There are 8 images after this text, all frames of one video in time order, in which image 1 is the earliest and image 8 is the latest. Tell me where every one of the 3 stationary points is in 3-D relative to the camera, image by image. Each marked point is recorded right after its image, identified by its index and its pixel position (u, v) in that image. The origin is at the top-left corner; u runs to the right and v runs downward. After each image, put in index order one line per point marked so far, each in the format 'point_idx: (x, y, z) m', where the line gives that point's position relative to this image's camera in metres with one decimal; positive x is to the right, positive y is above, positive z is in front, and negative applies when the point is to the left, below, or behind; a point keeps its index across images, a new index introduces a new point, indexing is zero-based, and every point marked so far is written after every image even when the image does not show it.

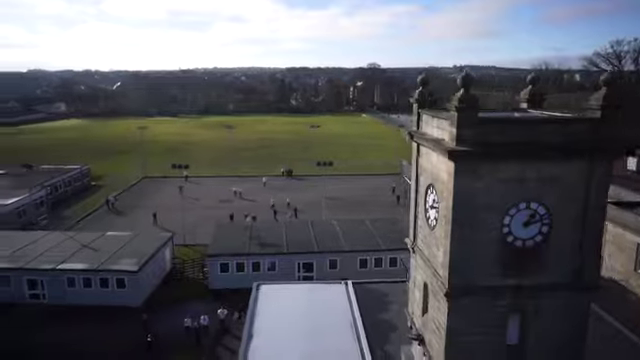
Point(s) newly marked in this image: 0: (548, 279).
0: (+3.8, -1.6, +7.6) m
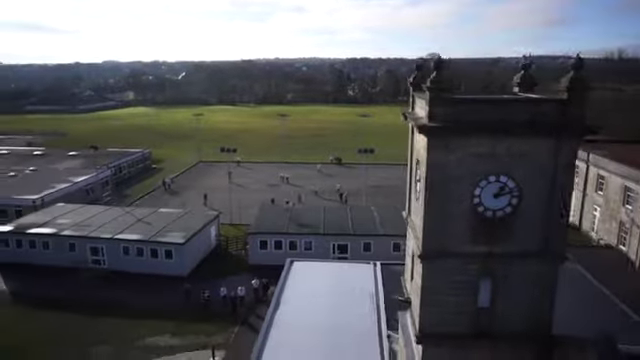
0: (+3.5, -1.2, +8.2) m
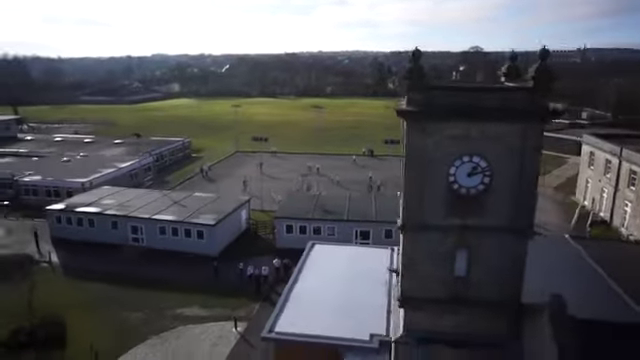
0: (+3.3, -0.8, +9.1) m
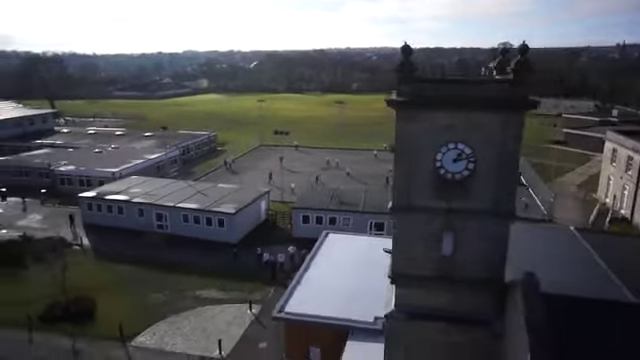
0: (+3.2, -0.5, +9.7) m
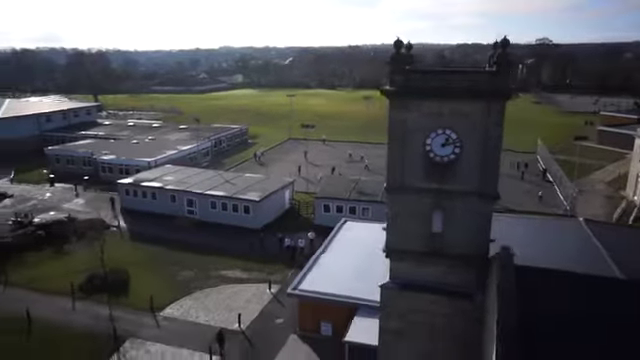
0: (+3.2, -0.1, +10.7) m
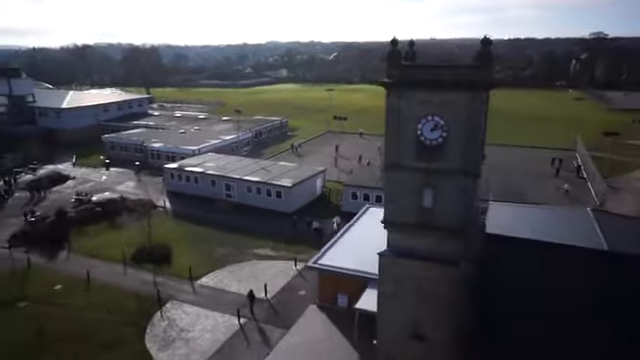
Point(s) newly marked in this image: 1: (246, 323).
0: (+3.4, +0.4, +12.3) m
1: (-3.2, -6.0, +19.7) m
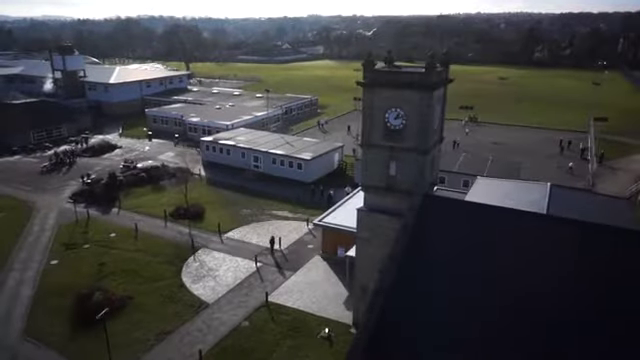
0: (+3.1, +1.3, +16.1) m
1: (-3.1, -4.5, +24.3) m
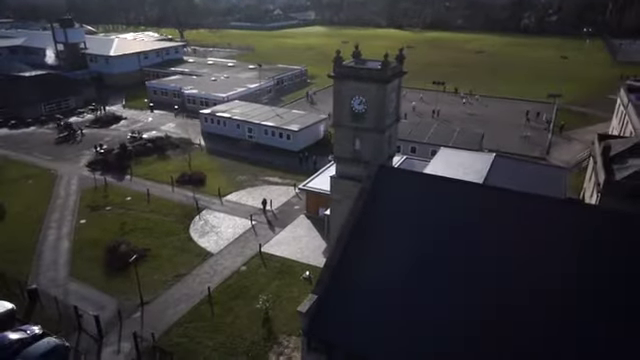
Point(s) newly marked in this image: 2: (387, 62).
0: (+2.1, +2.4, +20.8) m
1: (-4.1, -2.8, +29.4) m
2: (+2.8, +5.0, +19.5) m
